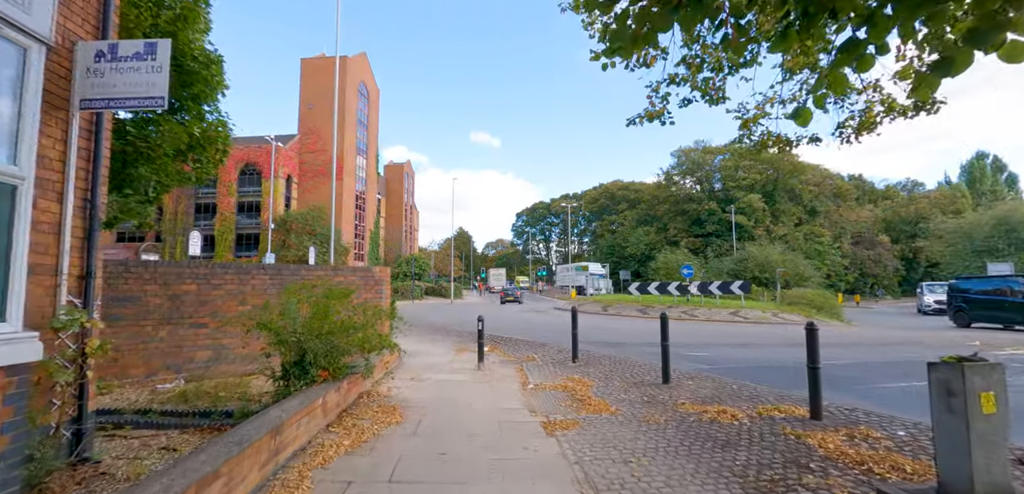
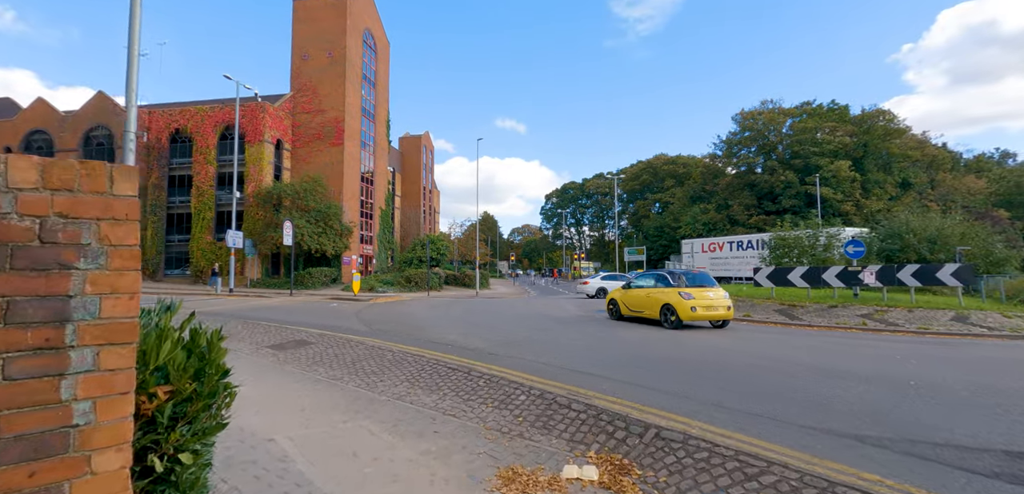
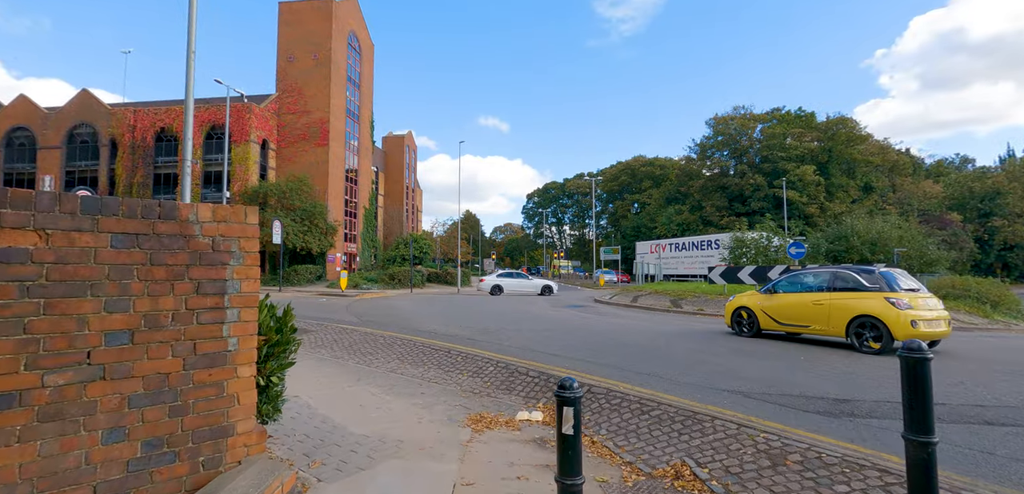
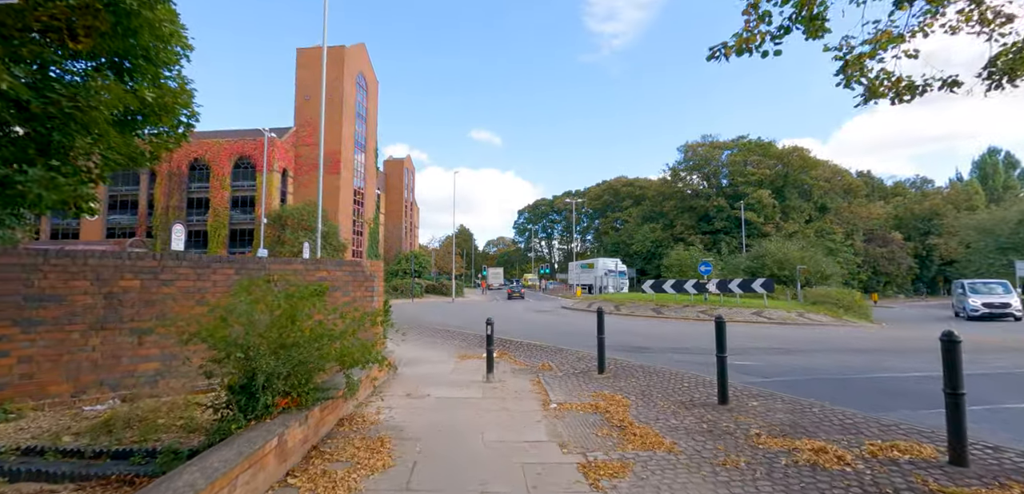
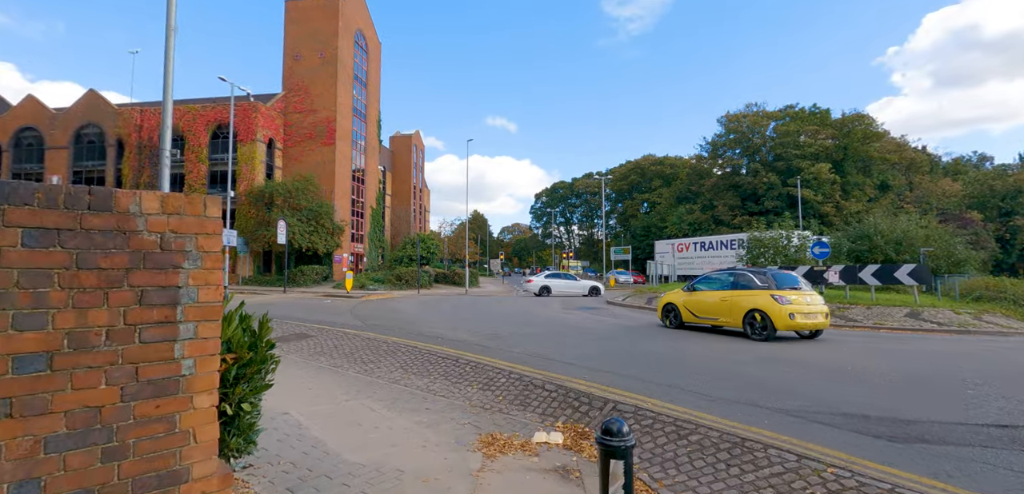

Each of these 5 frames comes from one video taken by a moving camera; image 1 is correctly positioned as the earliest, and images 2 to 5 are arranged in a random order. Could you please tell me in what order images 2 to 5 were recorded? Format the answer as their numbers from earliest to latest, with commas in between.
4, 3, 5, 2
